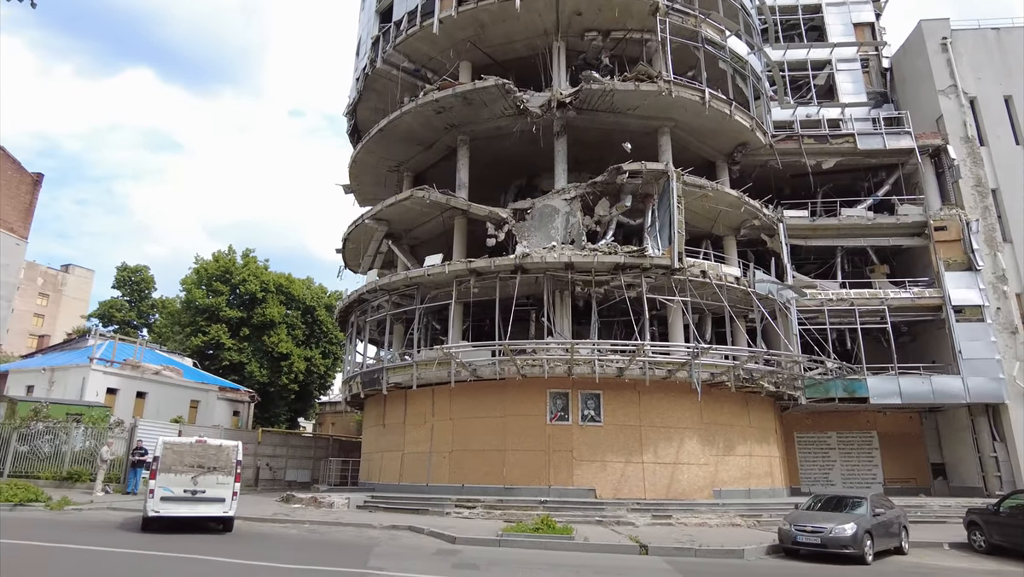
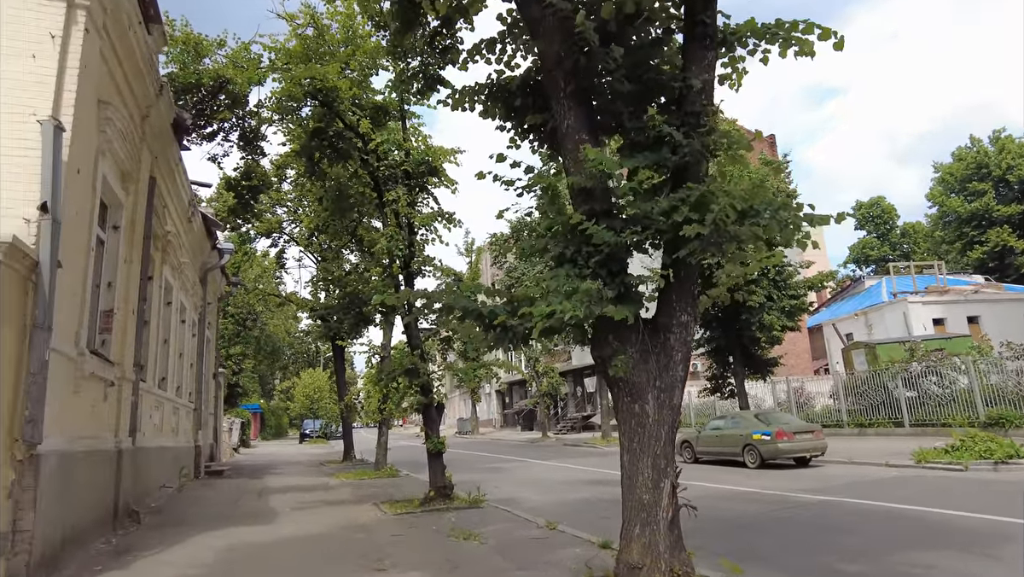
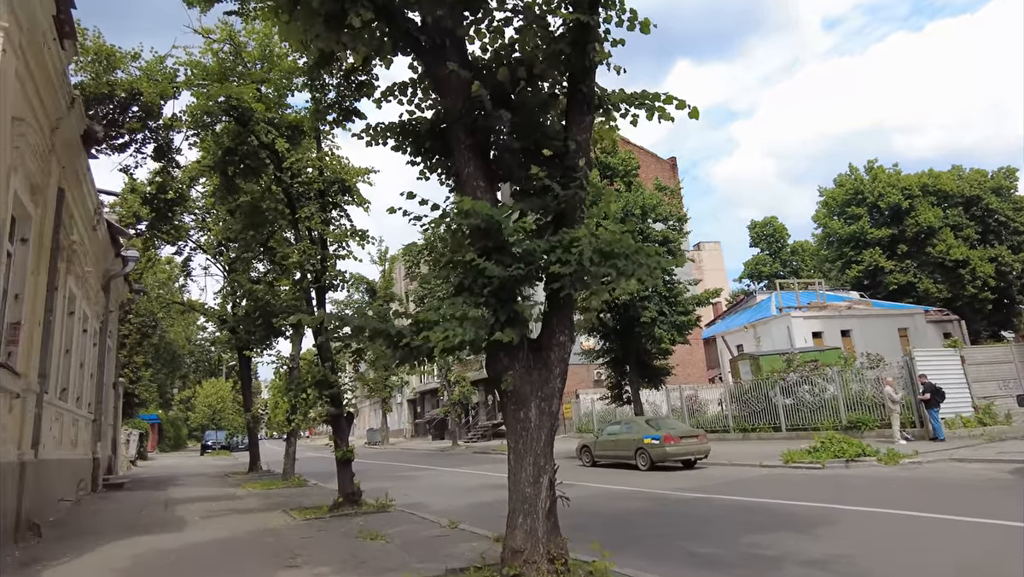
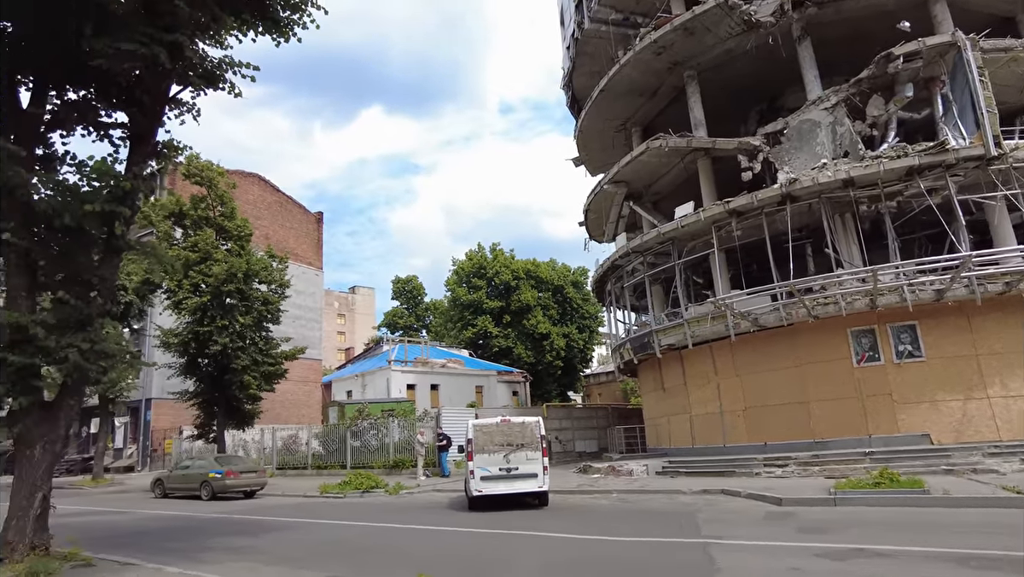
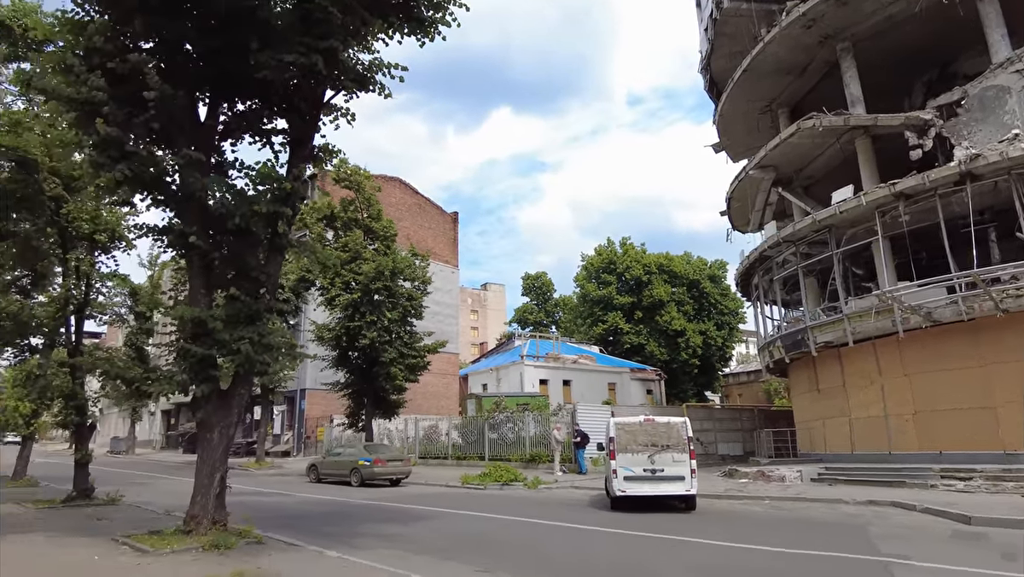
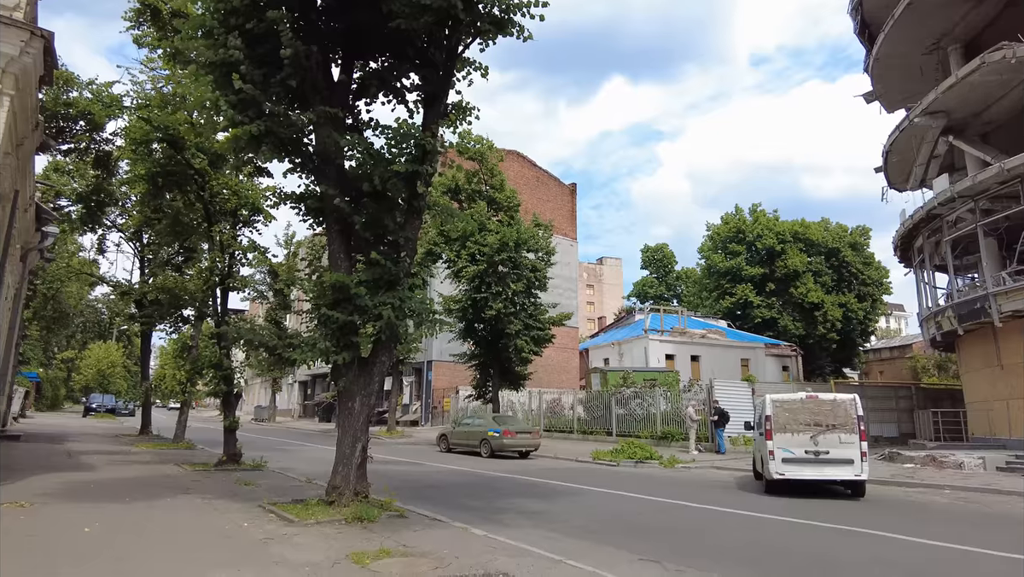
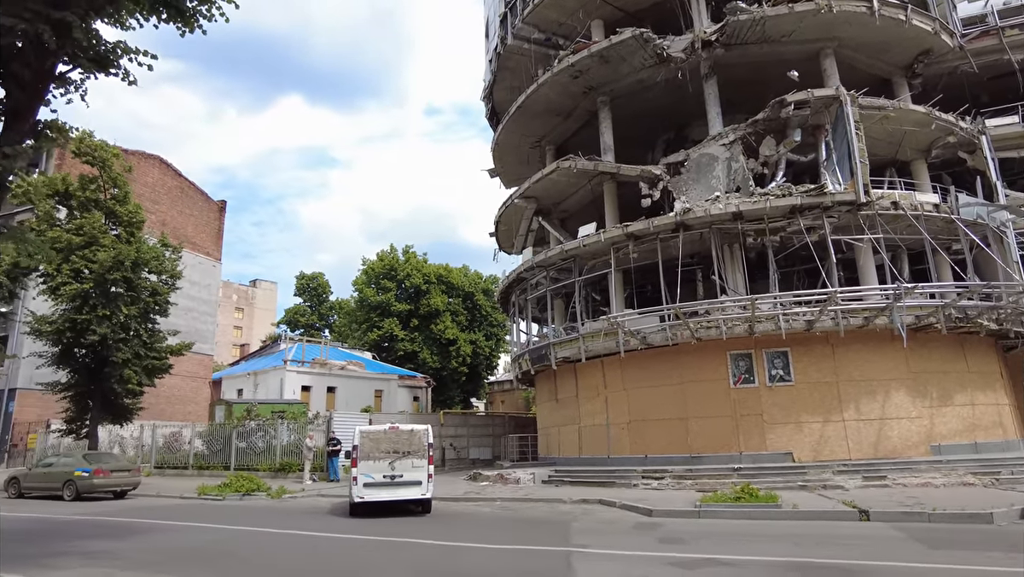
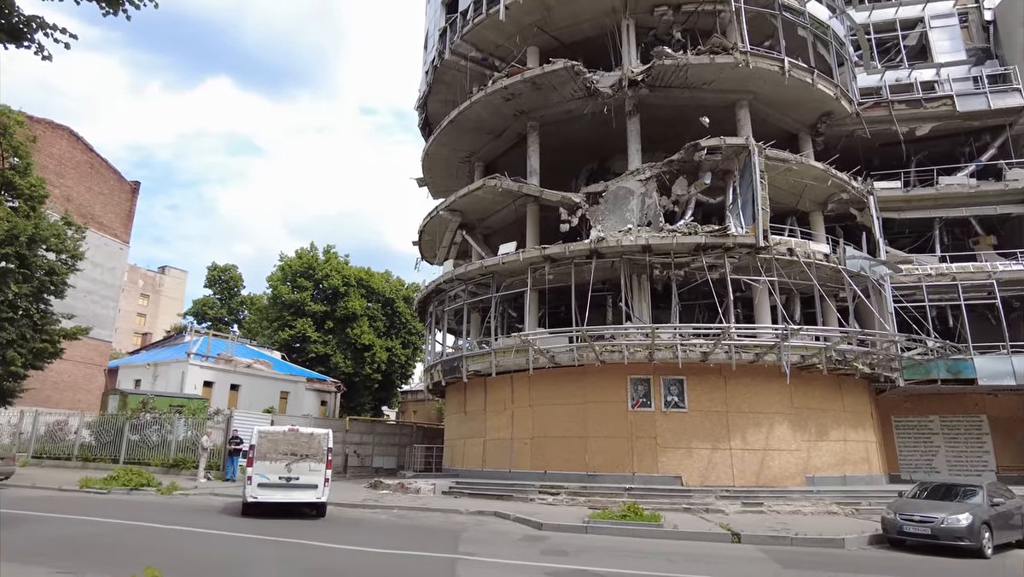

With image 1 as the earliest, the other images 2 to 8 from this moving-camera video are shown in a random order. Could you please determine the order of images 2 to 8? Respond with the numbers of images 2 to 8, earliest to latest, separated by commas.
8, 7, 4, 5, 6, 3, 2
